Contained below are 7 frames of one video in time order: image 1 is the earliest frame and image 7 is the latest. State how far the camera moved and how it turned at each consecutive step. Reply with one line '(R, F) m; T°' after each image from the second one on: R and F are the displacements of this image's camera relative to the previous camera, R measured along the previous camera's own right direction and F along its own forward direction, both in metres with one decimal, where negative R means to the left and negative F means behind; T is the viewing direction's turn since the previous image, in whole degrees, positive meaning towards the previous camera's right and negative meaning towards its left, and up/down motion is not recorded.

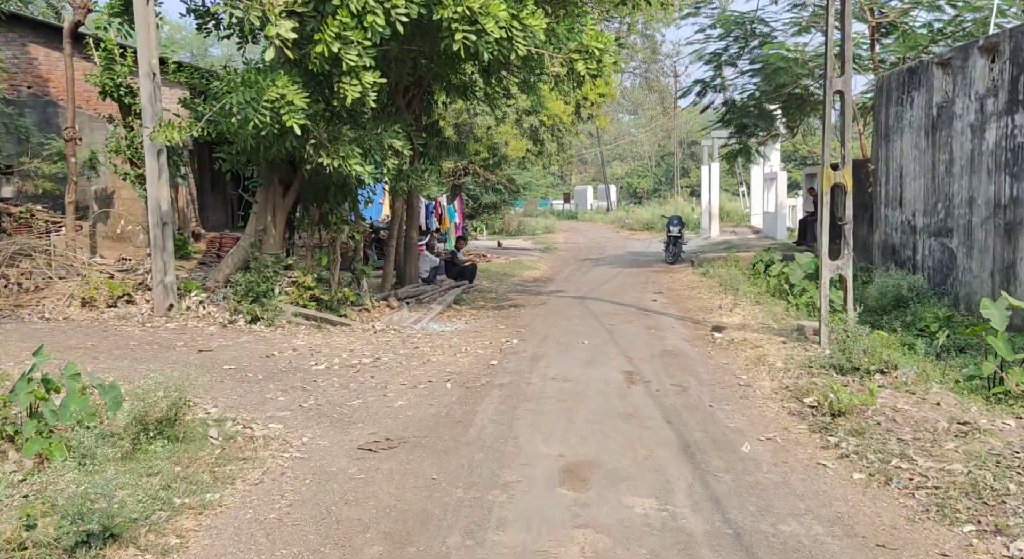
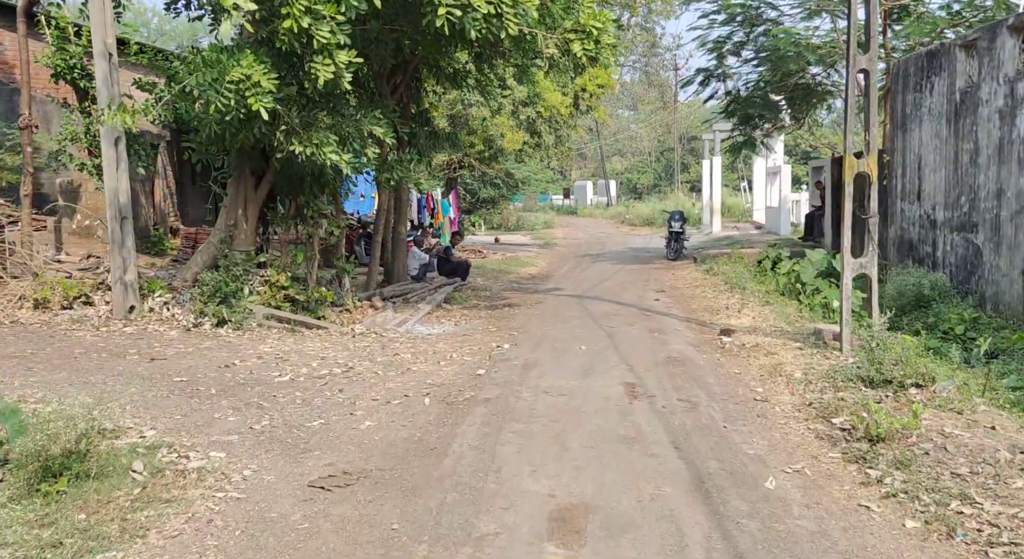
(+0.1, +0.9) m; 0°
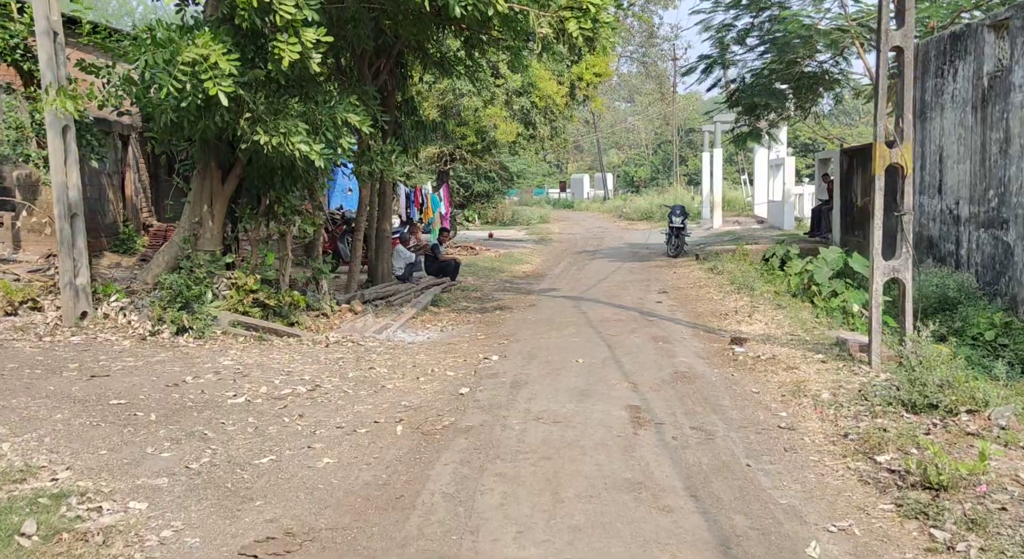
(+0.1, +1.0) m; 0°
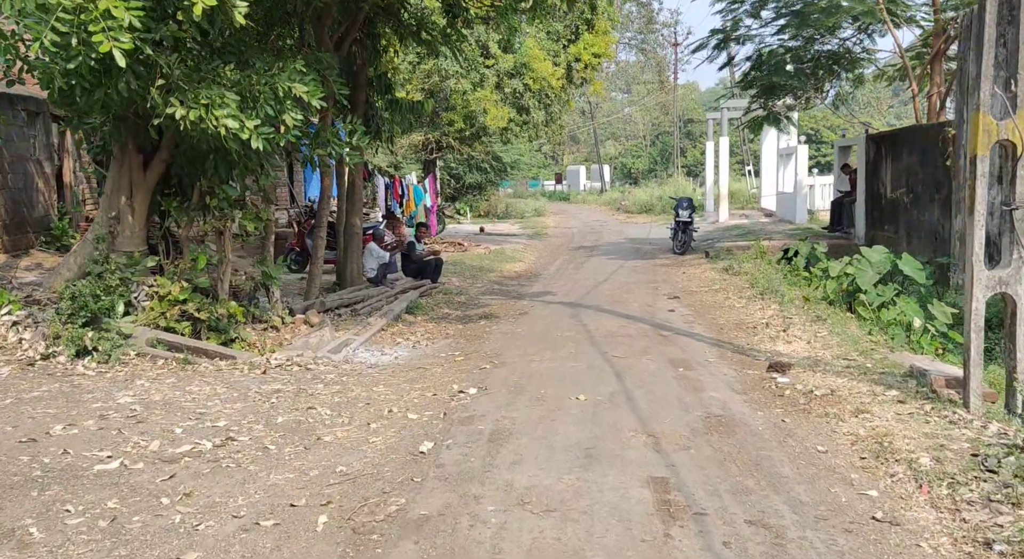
(+0.1, +1.9) m; 0°
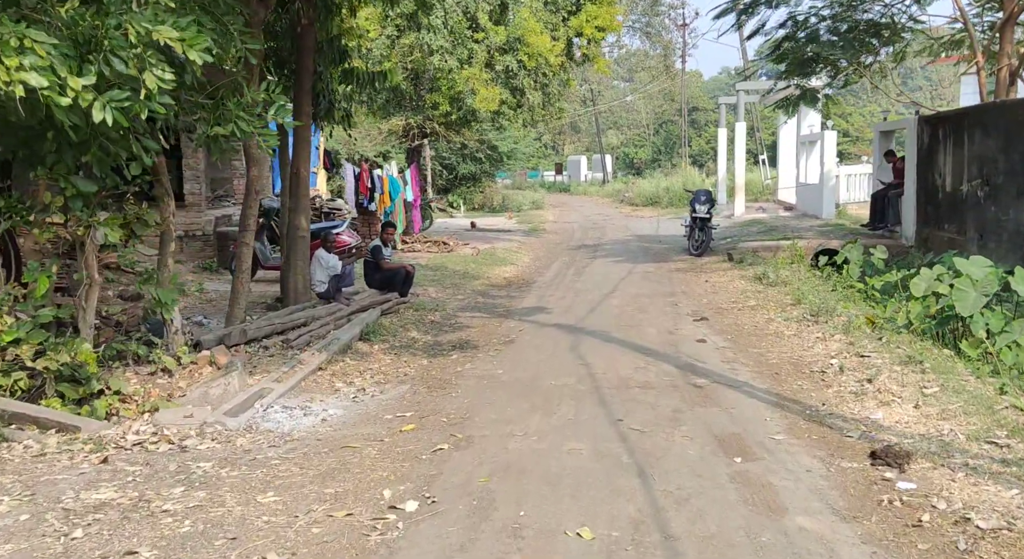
(+0.2, +2.6) m; 0°
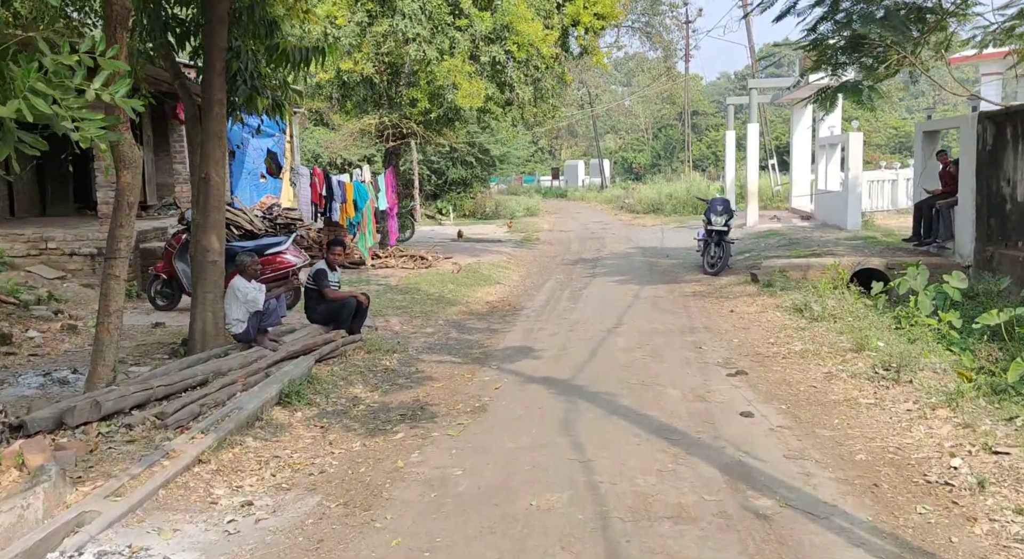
(+0.2, +2.5) m; 0°
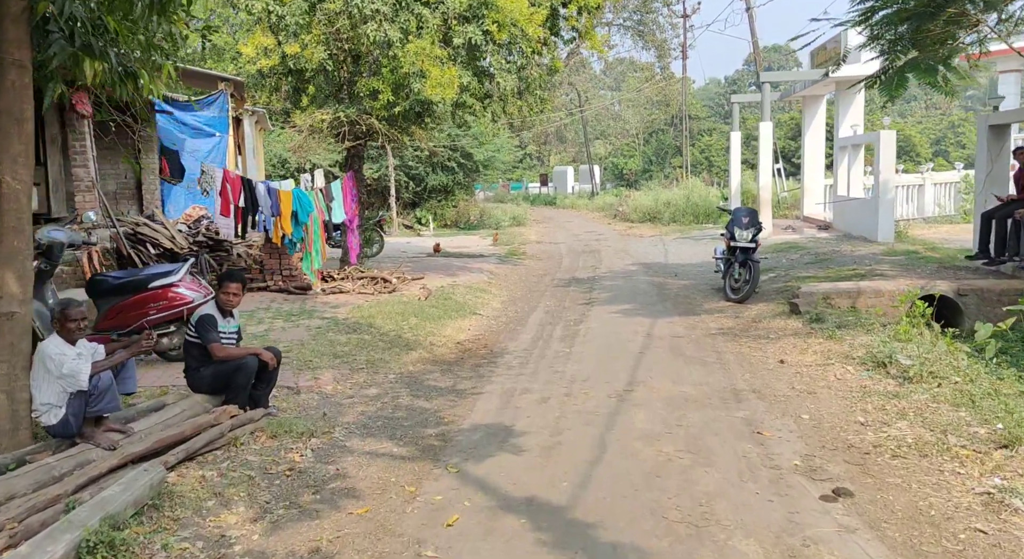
(+0.1, +2.9) m; +1°
